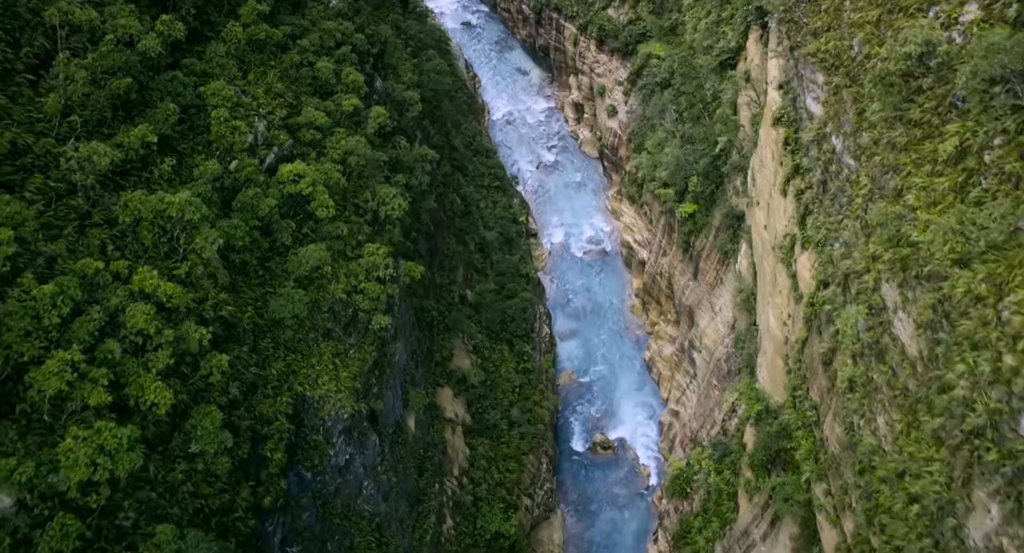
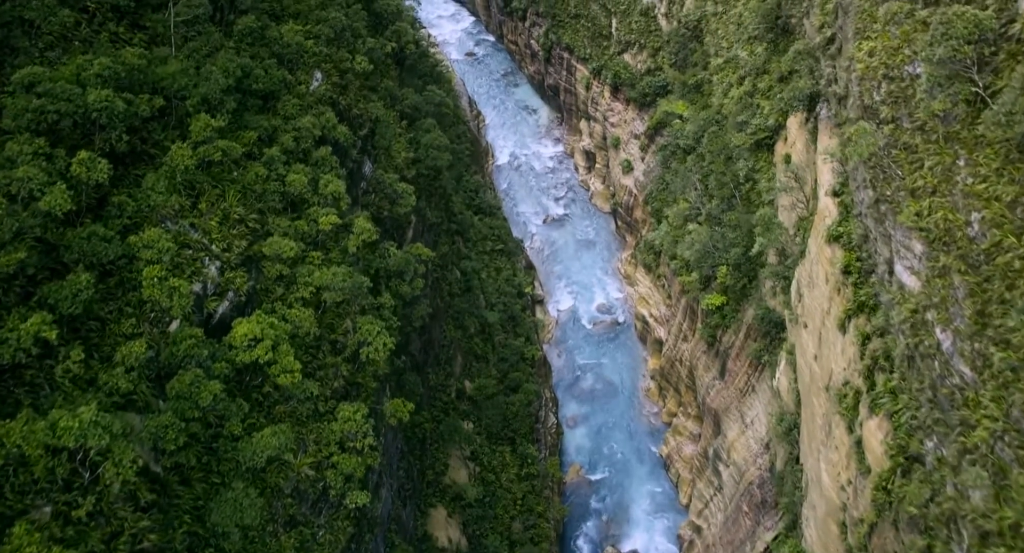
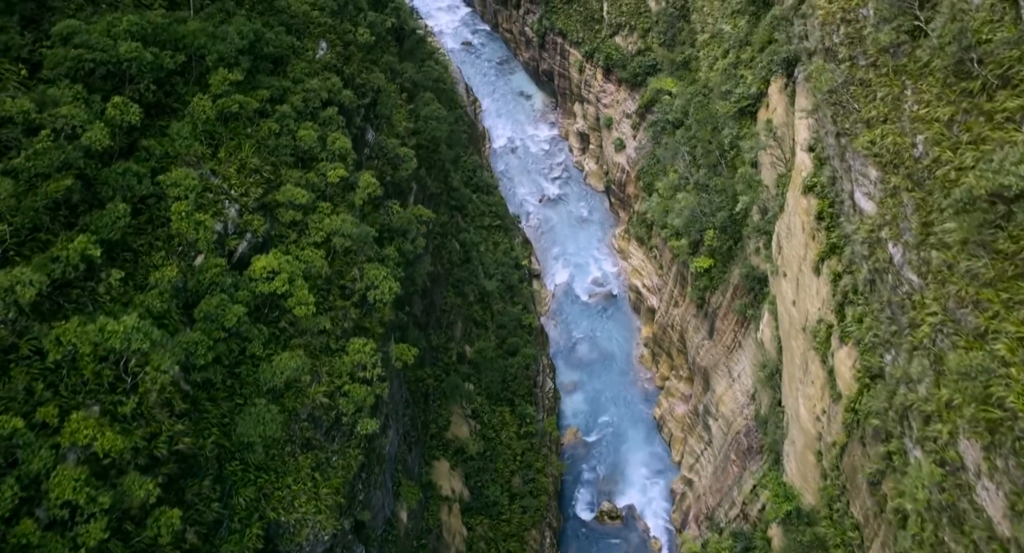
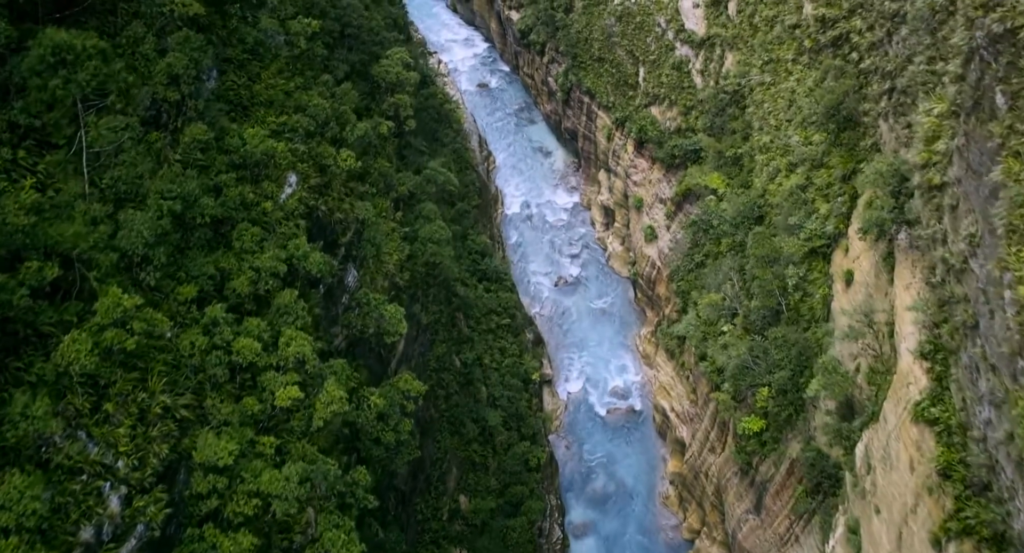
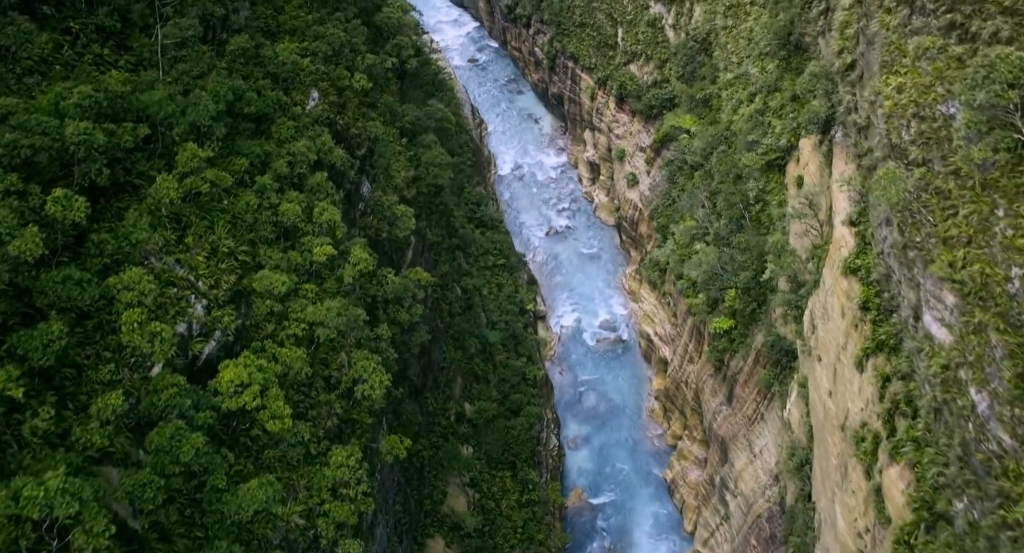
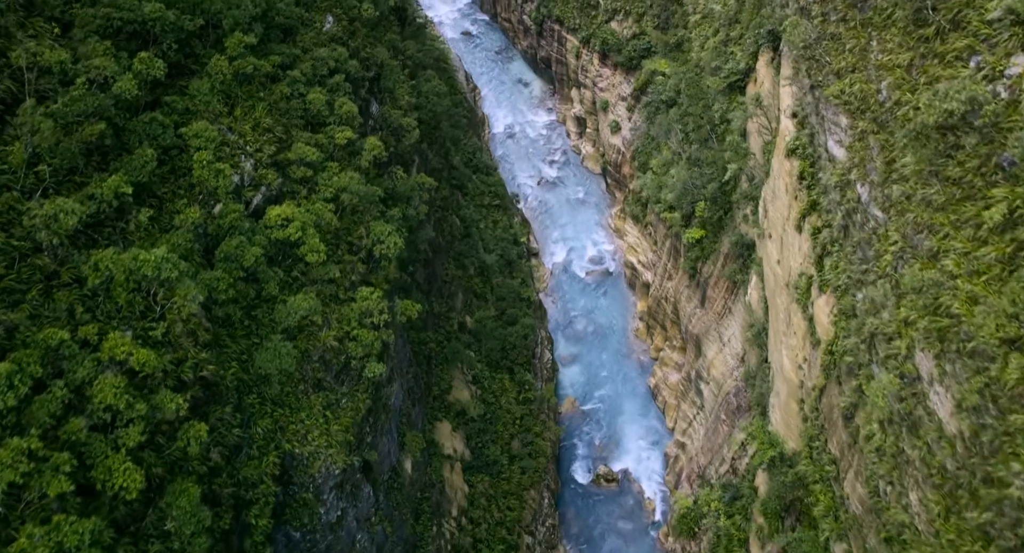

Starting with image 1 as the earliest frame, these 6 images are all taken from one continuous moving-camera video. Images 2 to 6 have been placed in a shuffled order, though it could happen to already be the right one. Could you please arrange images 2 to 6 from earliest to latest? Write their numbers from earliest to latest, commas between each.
6, 3, 2, 5, 4
